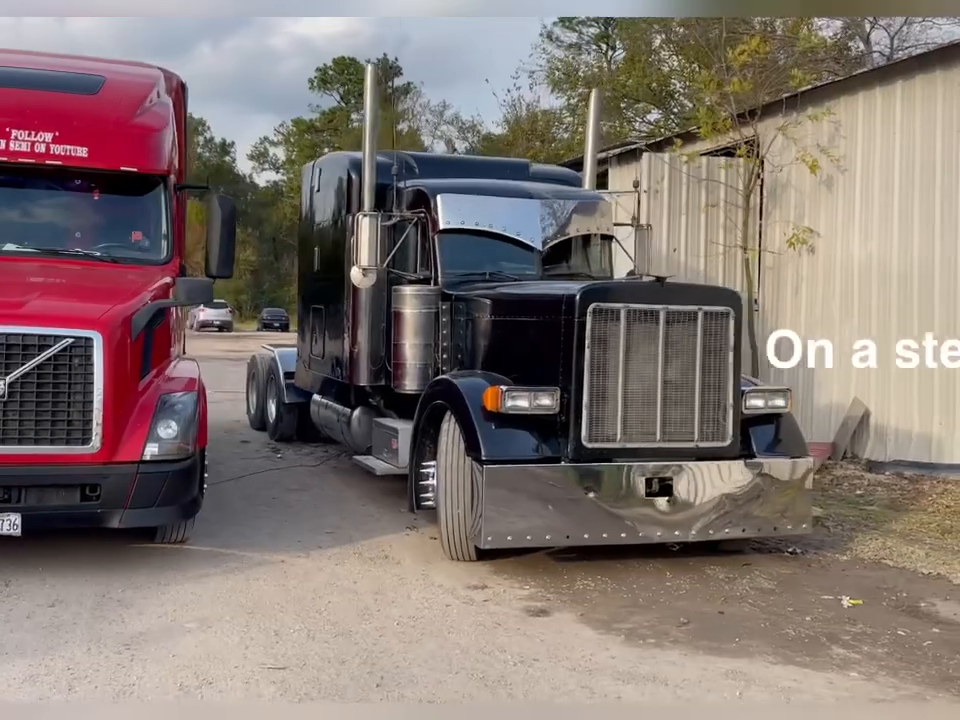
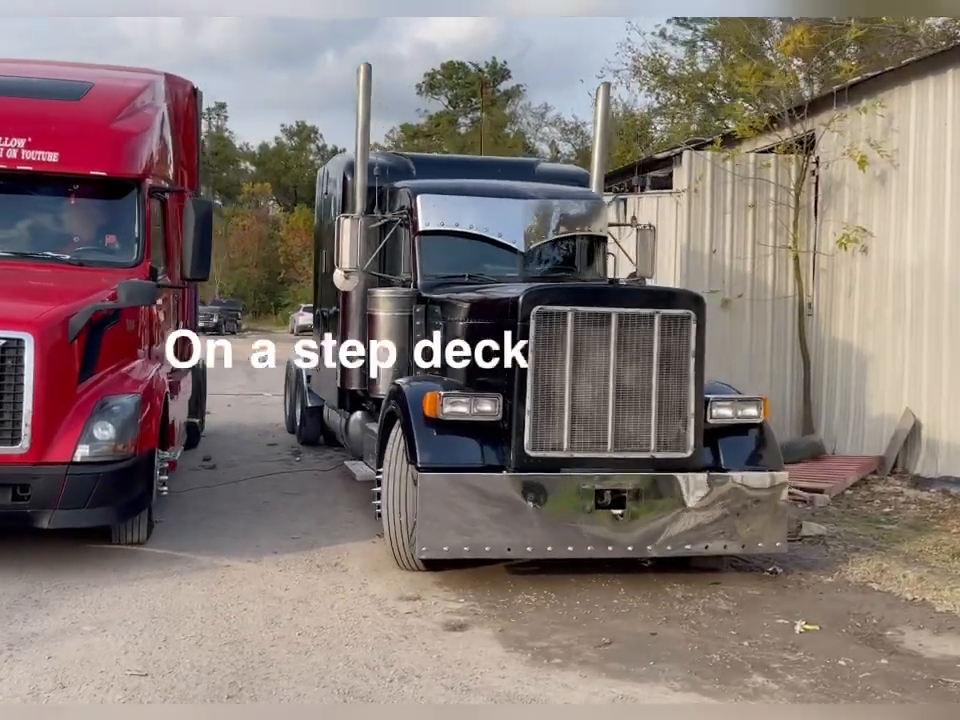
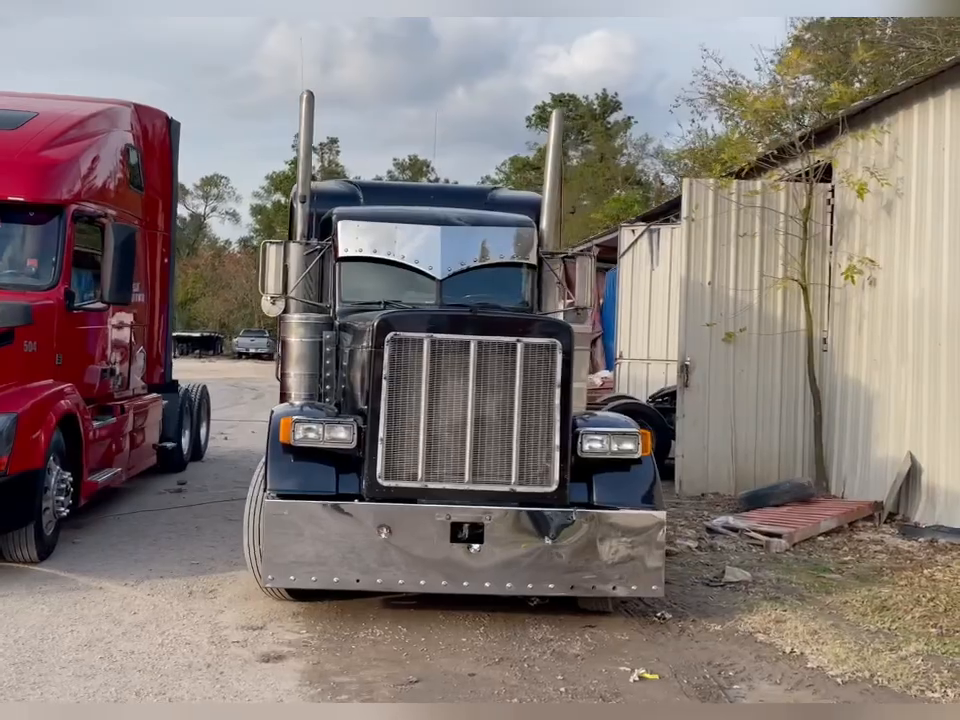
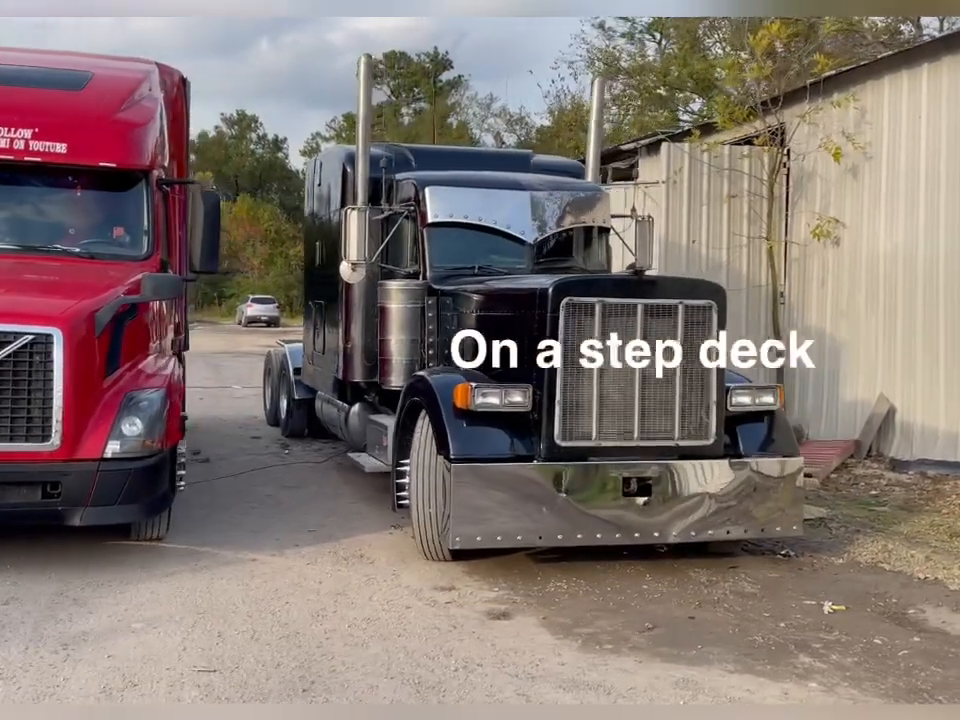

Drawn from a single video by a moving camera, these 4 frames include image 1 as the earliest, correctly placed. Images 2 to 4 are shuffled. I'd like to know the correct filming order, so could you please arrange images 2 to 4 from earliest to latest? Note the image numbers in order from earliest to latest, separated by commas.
4, 2, 3
